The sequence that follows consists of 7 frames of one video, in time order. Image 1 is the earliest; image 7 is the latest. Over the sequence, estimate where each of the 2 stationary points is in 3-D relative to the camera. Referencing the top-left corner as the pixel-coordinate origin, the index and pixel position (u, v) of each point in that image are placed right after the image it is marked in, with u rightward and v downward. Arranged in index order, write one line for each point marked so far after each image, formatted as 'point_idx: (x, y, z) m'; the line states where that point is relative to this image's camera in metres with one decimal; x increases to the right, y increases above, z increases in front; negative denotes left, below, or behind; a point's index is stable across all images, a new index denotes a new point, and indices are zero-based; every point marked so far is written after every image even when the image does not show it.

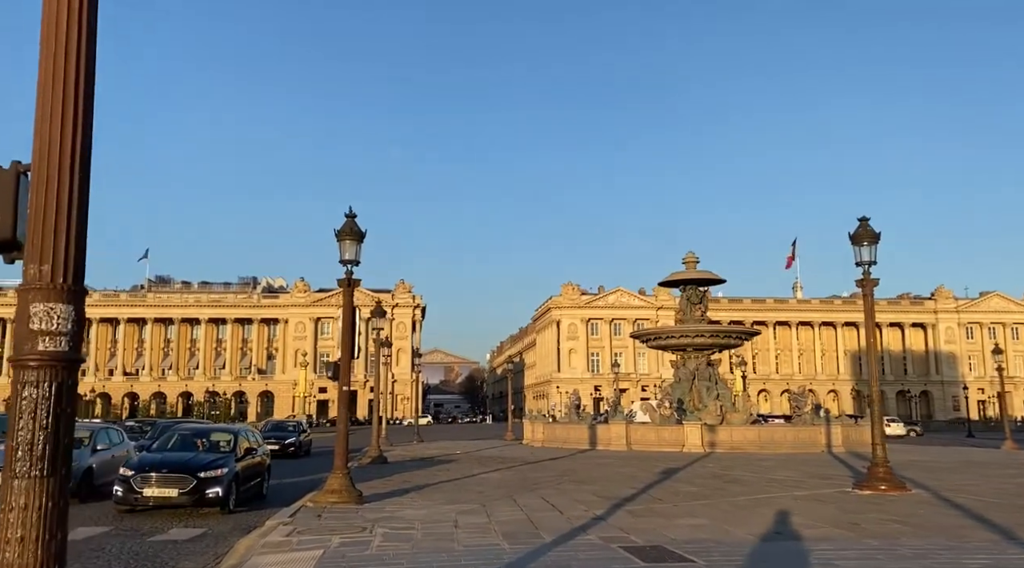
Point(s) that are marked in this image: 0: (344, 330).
0: (-2.8, -0.8, +14.1) m
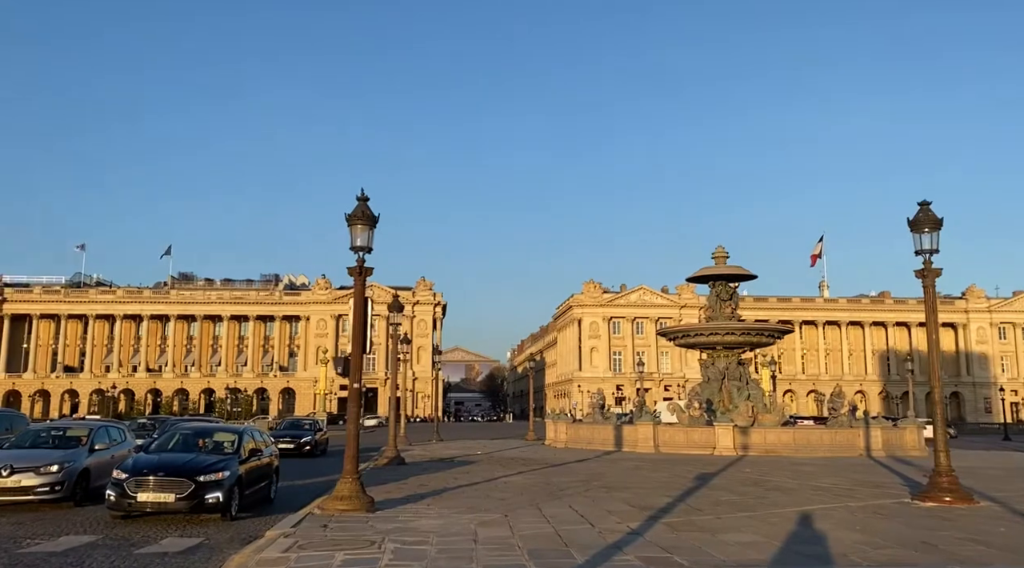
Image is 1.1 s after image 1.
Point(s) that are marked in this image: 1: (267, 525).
0: (-2.4, -0.6, +13.0) m
1: (-3.5, -3.5, +12.2) m
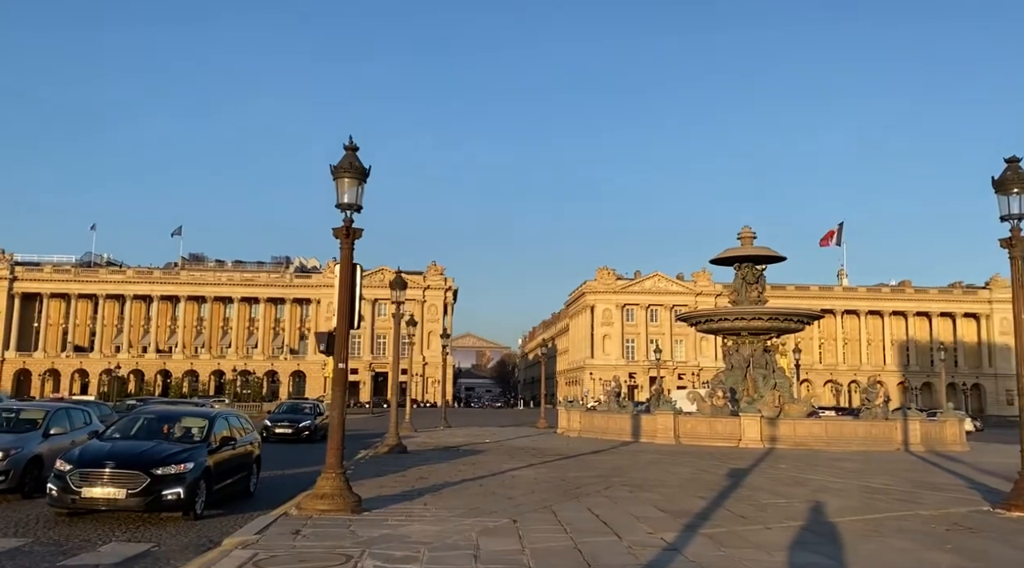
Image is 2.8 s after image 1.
0: (-2.2, -0.1, +11.1) m
1: (-3.4, -3.0, +10.4) m
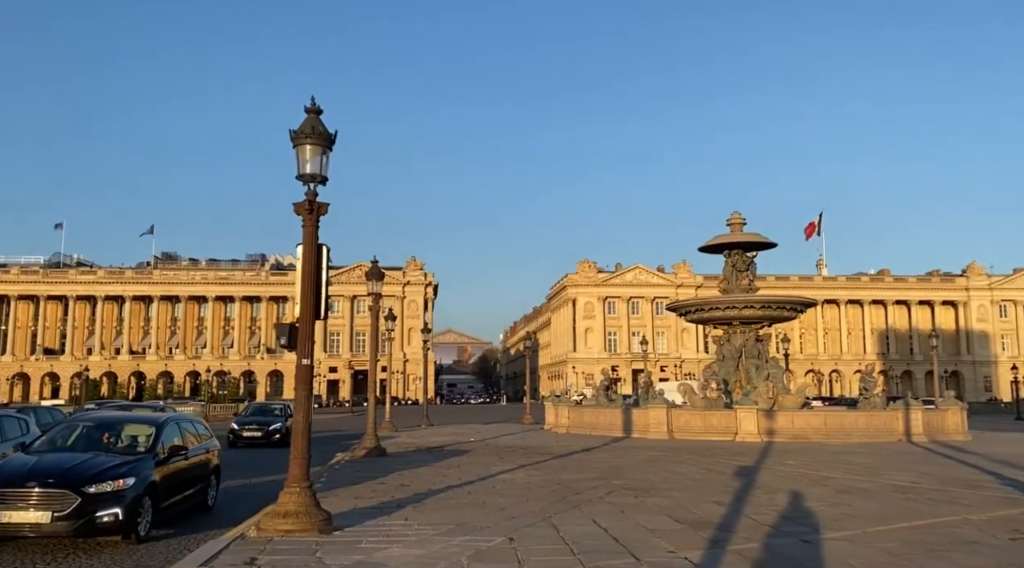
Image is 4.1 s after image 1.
0: (-2.4, +0.1, +9.6) m
1: (-3.5, -2.8, +8.9) m
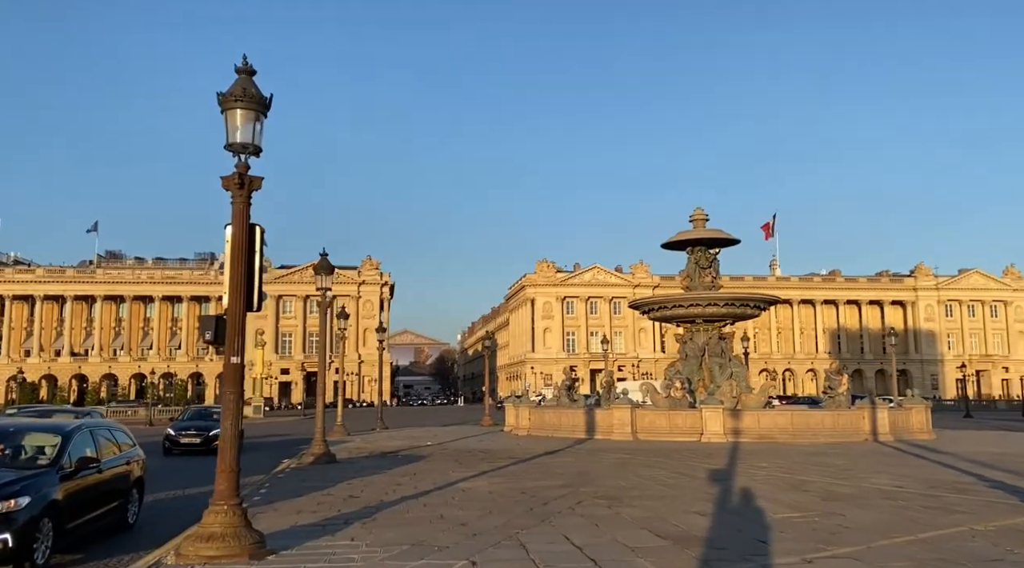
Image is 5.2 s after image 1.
0: (-2.7, +0.2, +8.3) m
1: (-3.8, -2.7, +7.5) m
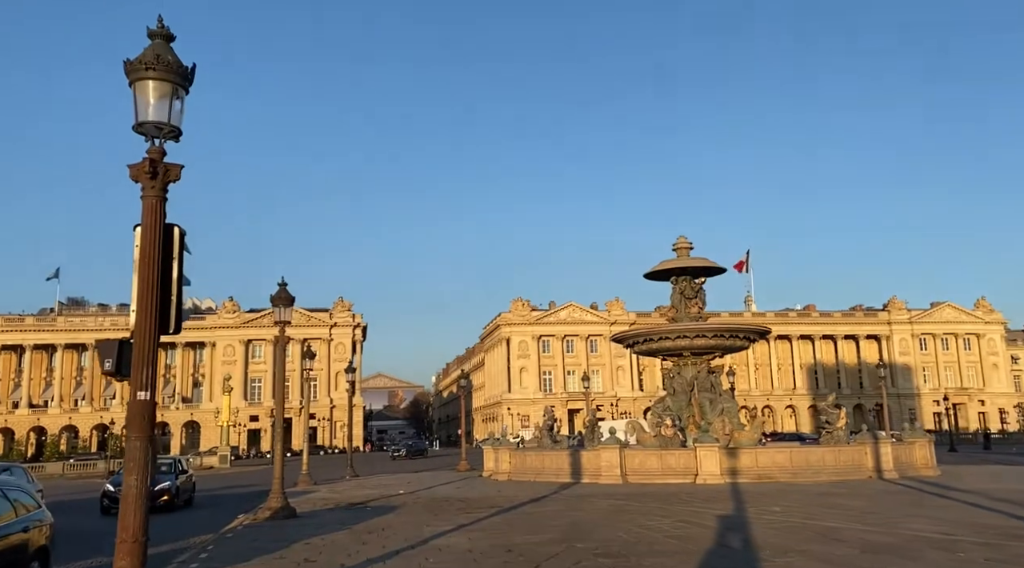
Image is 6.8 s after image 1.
0: (-2.8, +0.1, +6.5) m
1: (-3.8, -2.8, +5.6) m
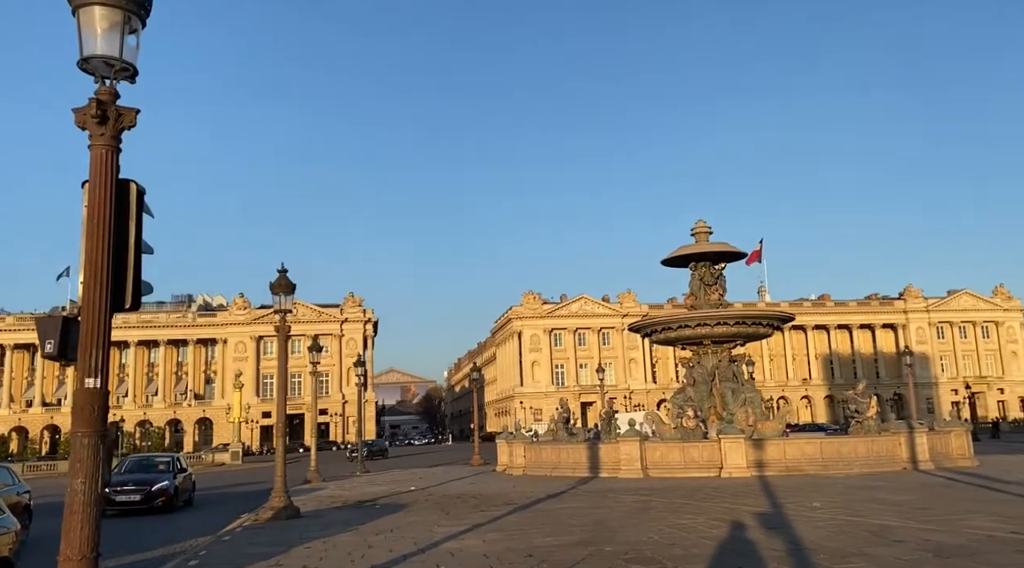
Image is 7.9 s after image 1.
0: (-2.7, +0.3, +5.5) m
1: (-3.7, -2.6, +4.5) m
